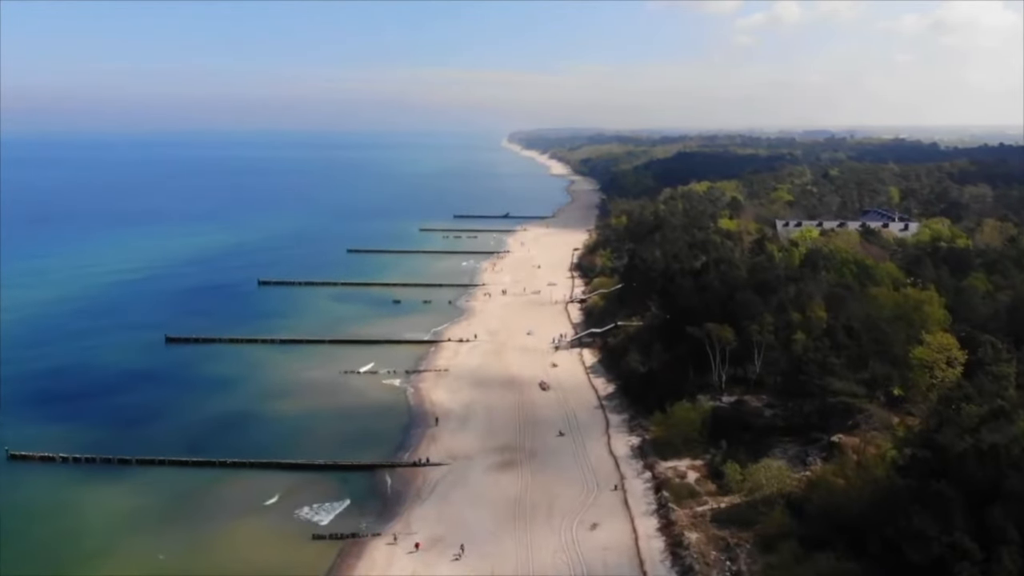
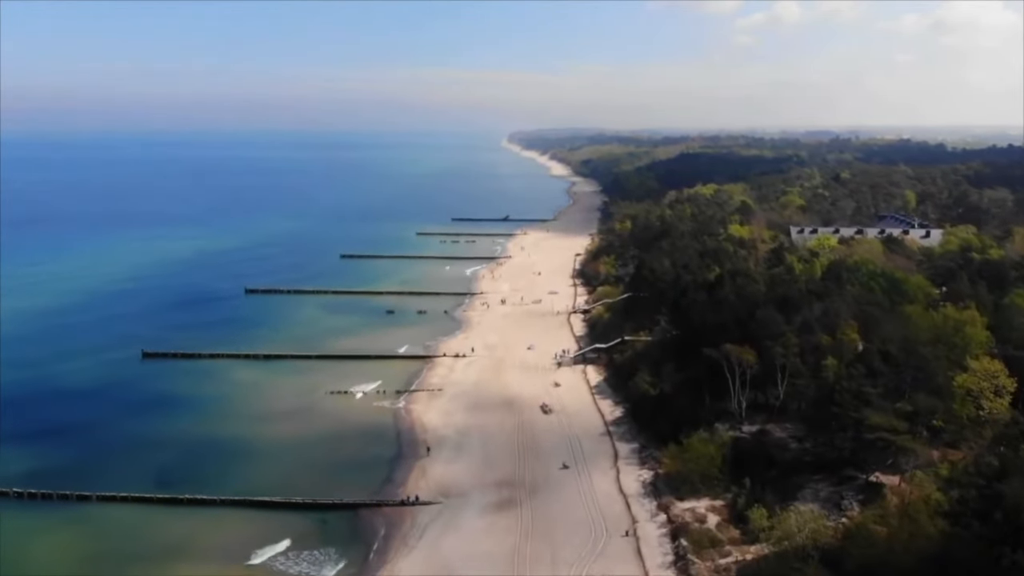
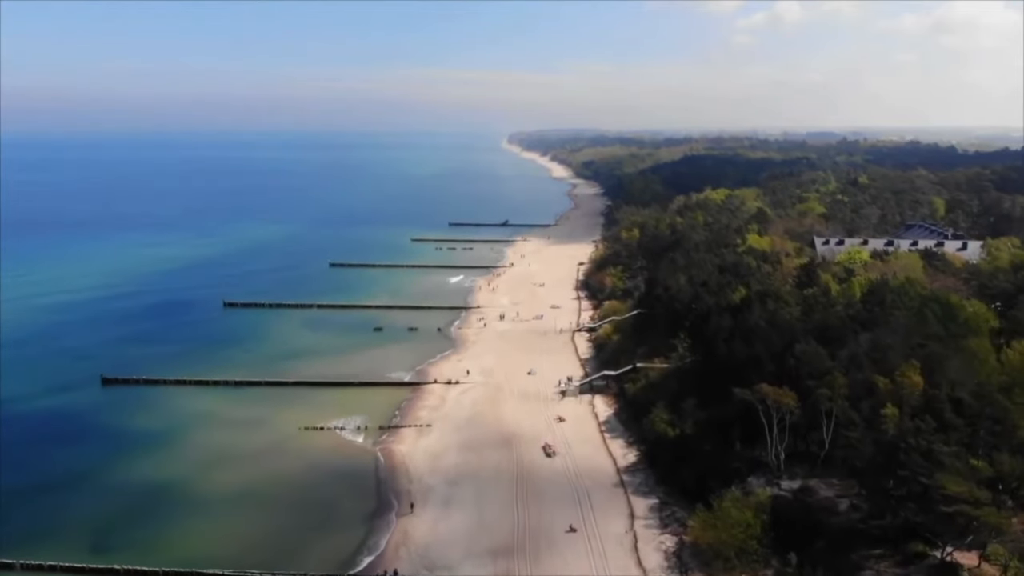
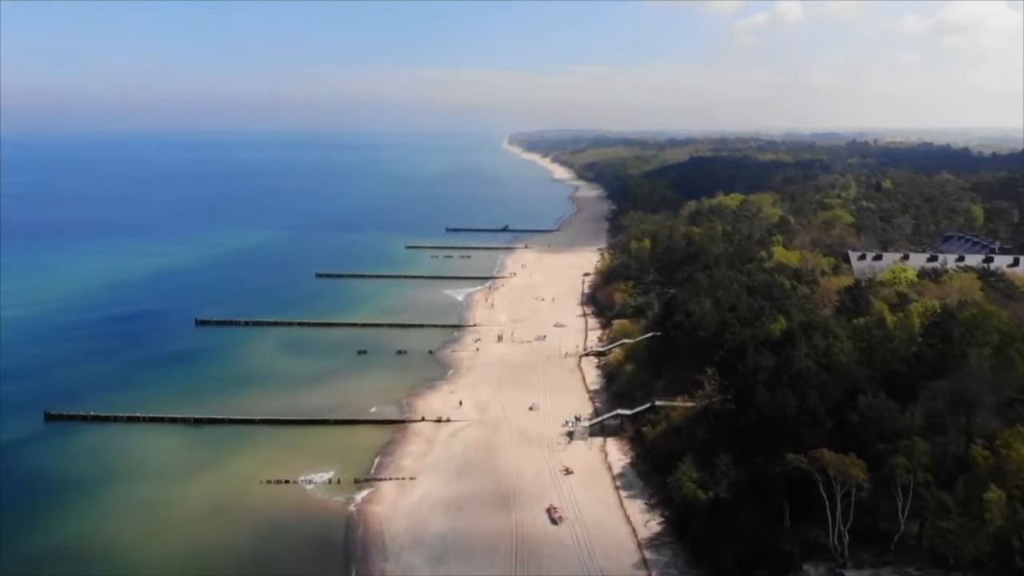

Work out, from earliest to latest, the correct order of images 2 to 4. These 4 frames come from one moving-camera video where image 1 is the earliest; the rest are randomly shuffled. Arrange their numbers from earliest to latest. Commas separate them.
2, 3, 4
